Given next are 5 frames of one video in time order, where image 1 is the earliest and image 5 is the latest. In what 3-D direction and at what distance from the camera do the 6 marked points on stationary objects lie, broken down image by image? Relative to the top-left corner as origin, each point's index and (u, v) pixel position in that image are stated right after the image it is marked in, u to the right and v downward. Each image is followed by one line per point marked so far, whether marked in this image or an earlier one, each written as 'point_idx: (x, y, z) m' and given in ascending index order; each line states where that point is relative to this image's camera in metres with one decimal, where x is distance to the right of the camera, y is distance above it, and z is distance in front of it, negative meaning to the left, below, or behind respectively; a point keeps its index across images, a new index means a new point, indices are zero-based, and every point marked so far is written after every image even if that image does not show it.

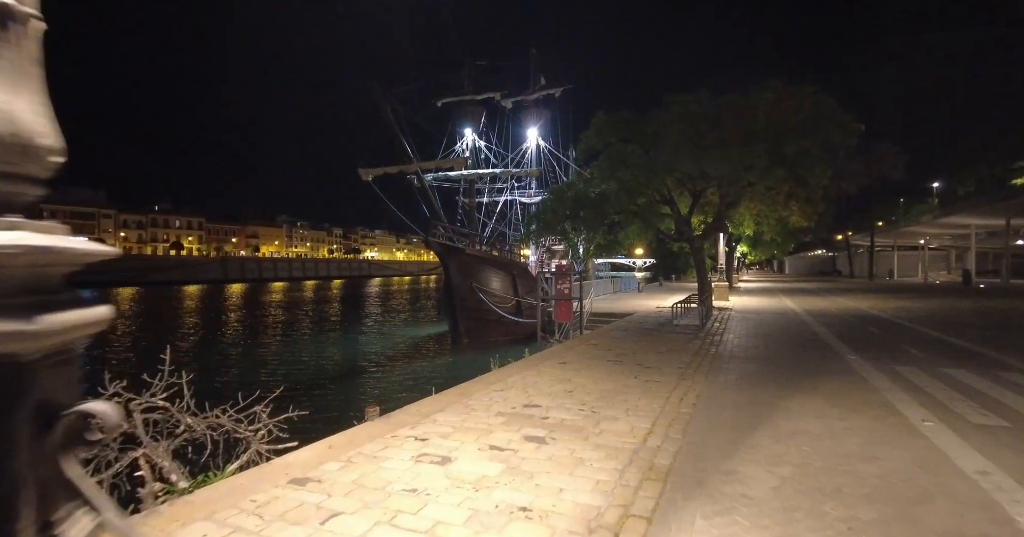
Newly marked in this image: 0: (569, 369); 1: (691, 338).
0: (+0.9, -1.5, +8.1) m
1: (+3.7, -1.5, +11.5) m
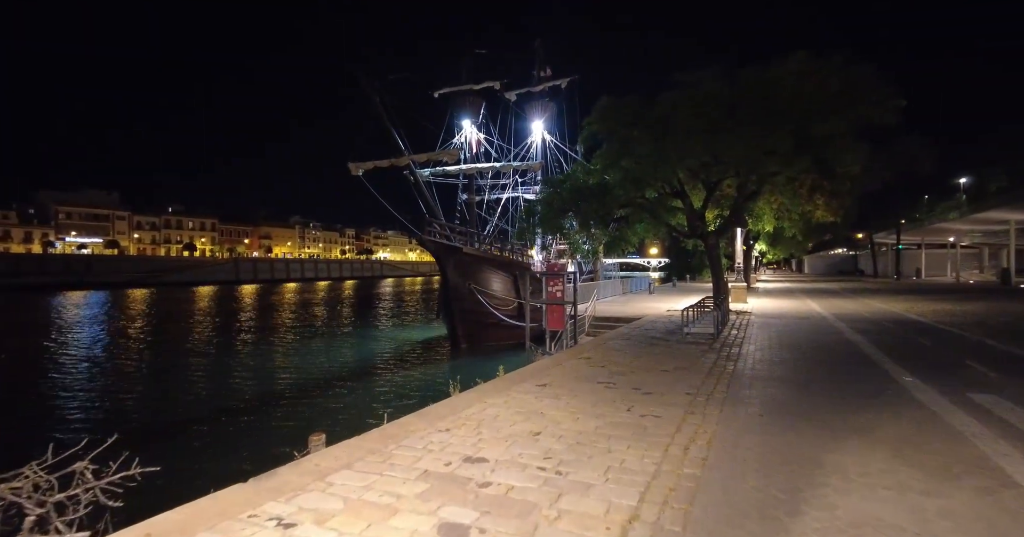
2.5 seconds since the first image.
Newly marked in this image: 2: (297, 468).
0: (+0.4, -1.5, +6.4) m
1: (+3.4, -1.5, +9.7) m
2: (-1.7, -1.6, +4.3) m
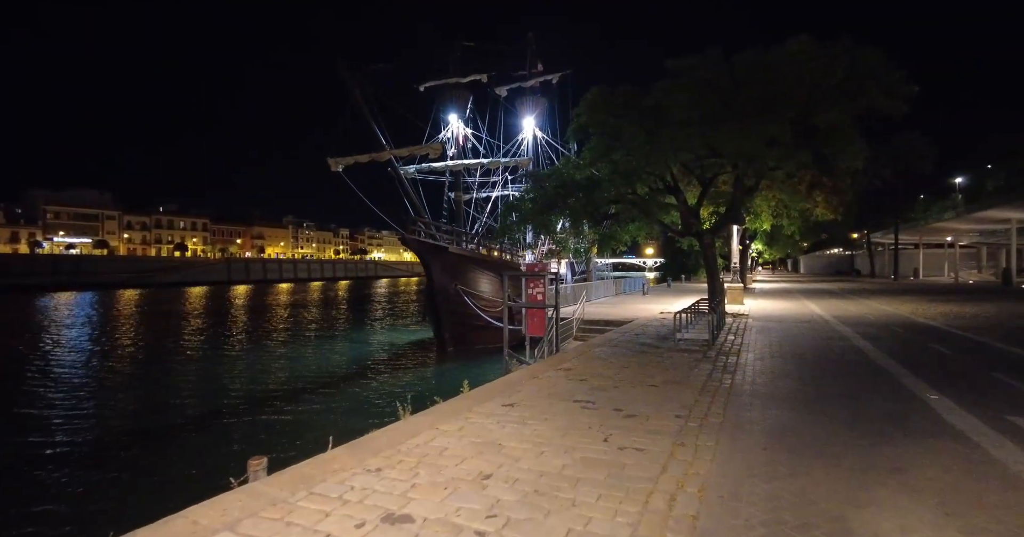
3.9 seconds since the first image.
0: (0.0, -1.5, +5.4) m
1: (+2.9, -1.5, +8.7) m
2: (-2.1, -1.6, +3.3) m
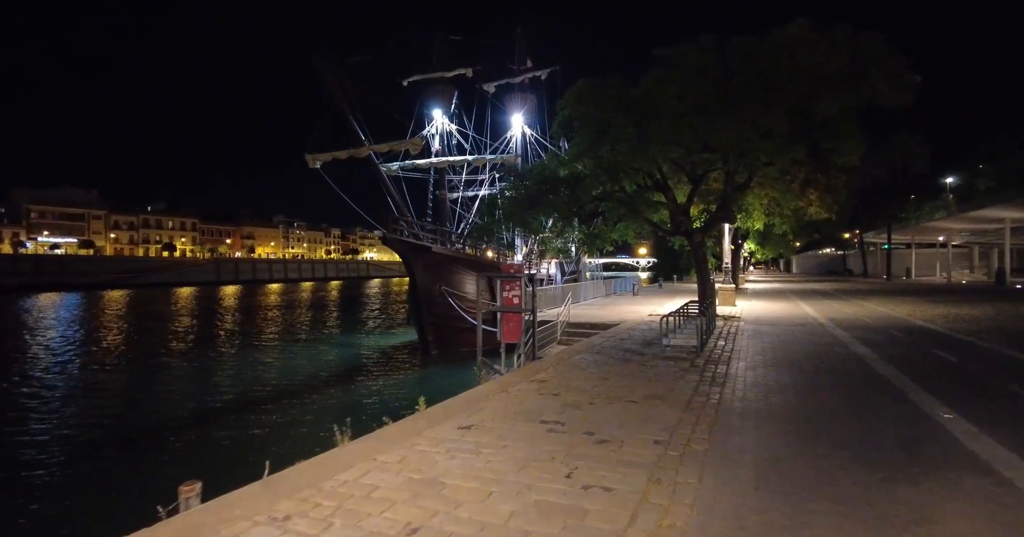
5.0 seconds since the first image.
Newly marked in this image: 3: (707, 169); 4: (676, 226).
0: (-0.4, -1.5, +4.6) m
1: (+2.5, -1.5, +8.0) m
2: (-2.5, -1.6, +2.6) m
3: (+5.3, +2.7, +14.8) m
4: (+4.8, +1.3, +16.1) m
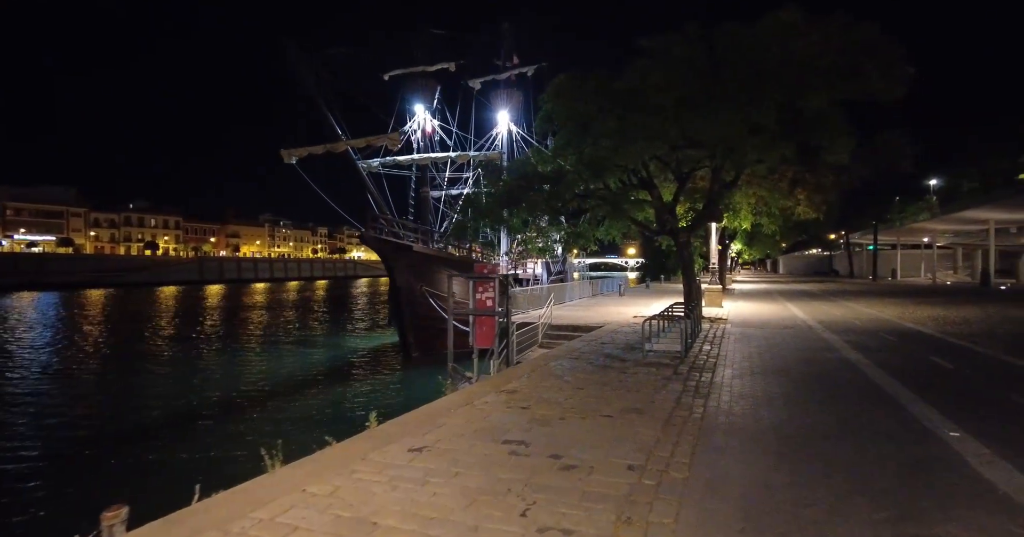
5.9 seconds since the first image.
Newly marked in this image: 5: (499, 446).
0: (-0.8, -1.5, +4.0) m
1: (+2.1, -1.5, +7.4) m
2: (-2.8, -1.6, +1.9) m
3: (+4.7, +2.7, +14.3) m
4: (+4.3, +1.2, +15.6) m
5: (-0.1, -1.5, +4.8) m
